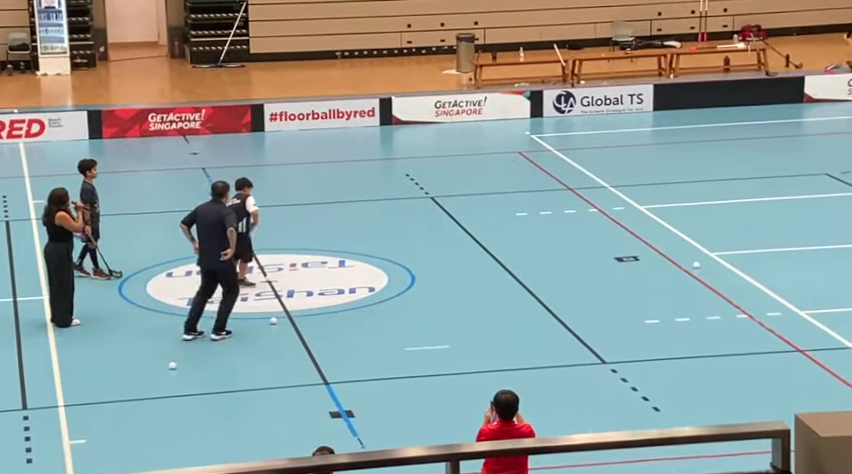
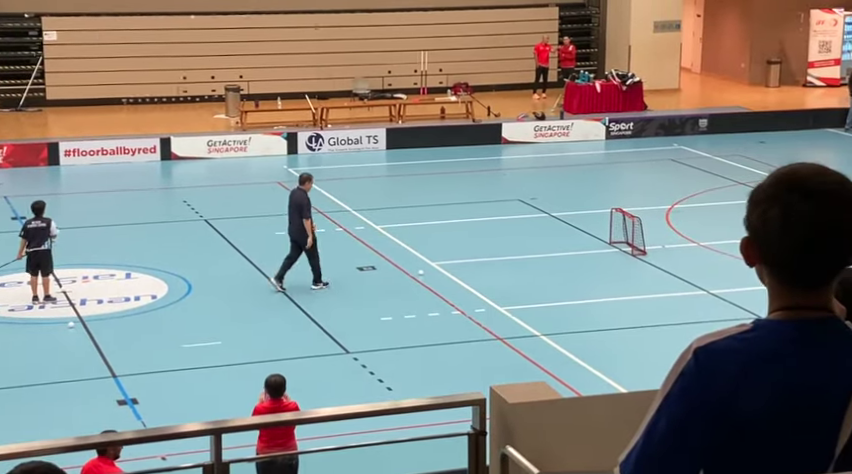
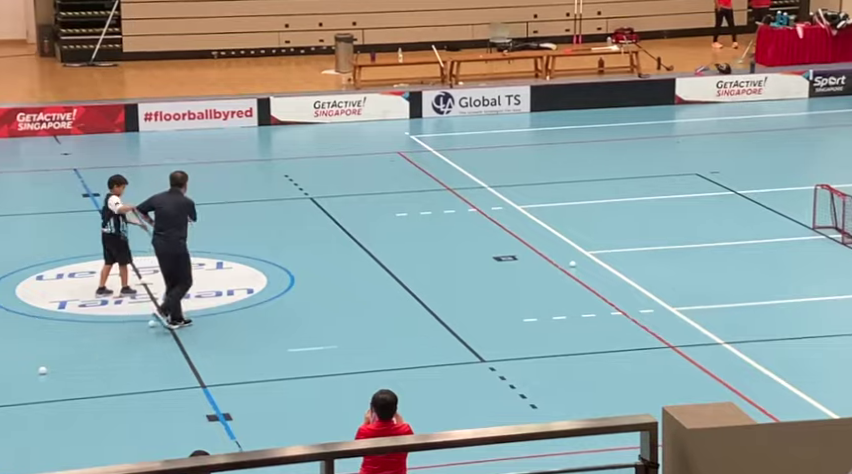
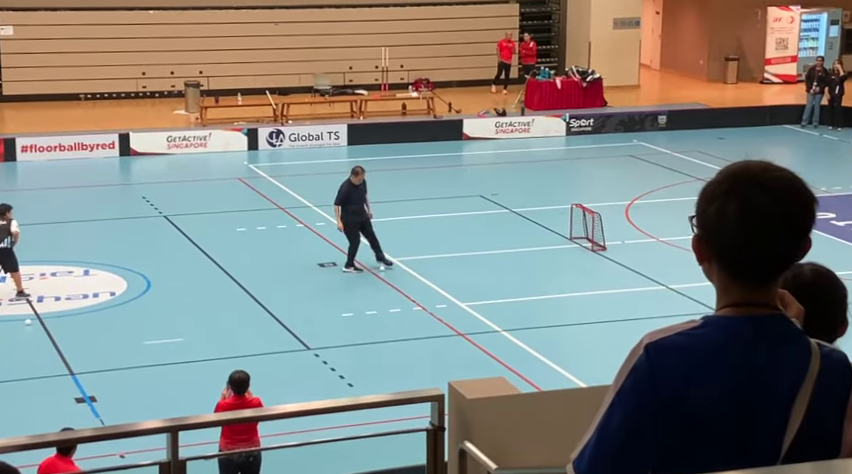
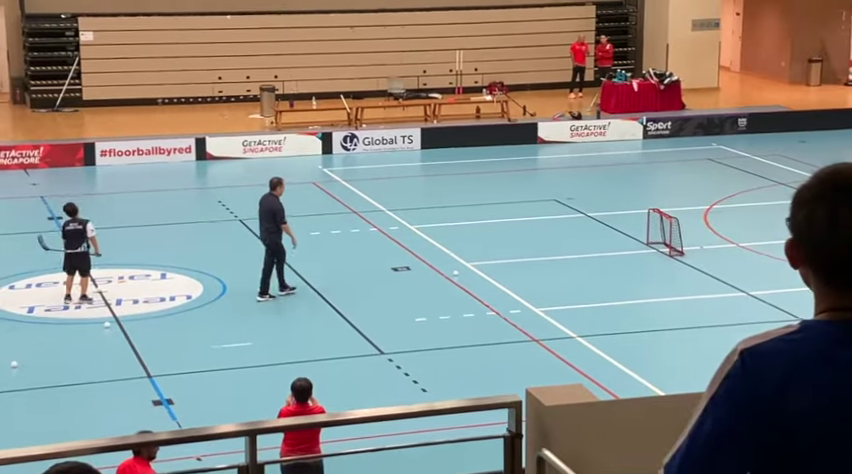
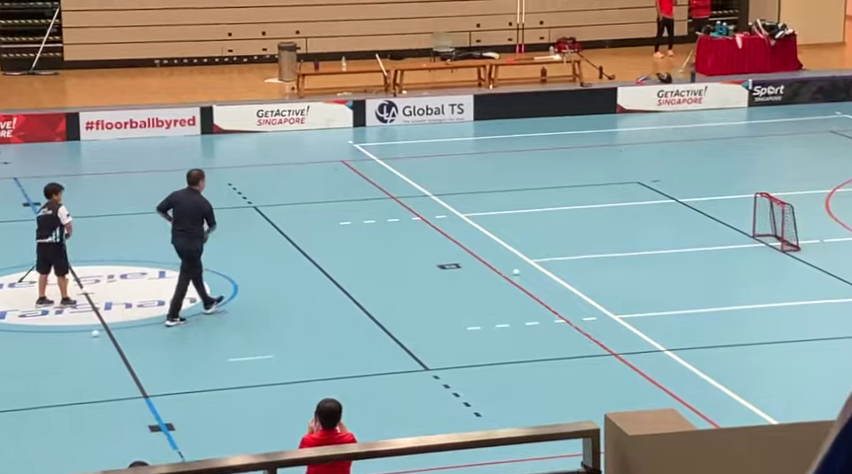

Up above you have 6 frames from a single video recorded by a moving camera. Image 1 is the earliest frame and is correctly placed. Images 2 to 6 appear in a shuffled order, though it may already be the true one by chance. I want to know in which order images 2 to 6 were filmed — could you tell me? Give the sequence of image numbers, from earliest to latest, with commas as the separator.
3, 6, 5, 2, 4
